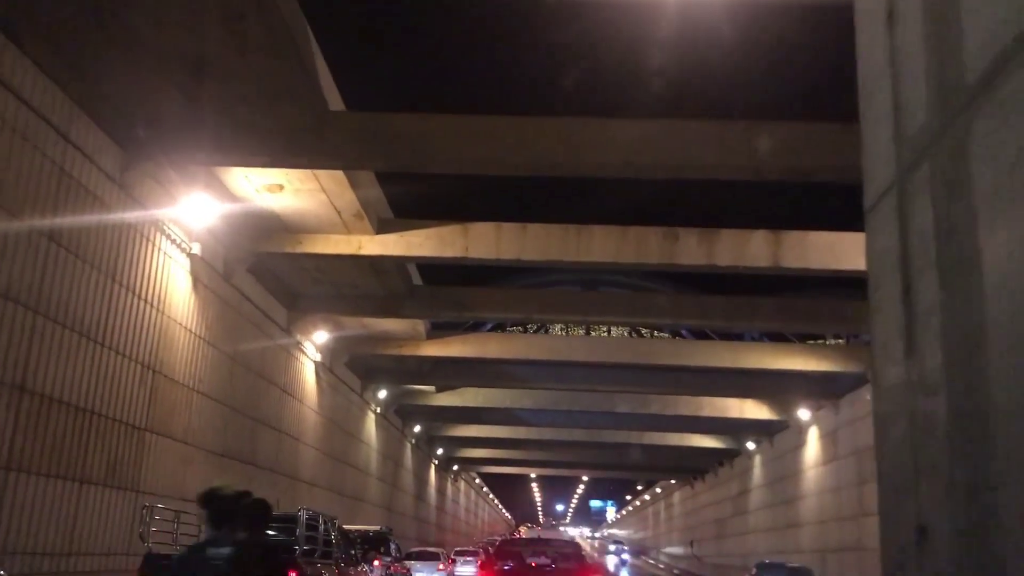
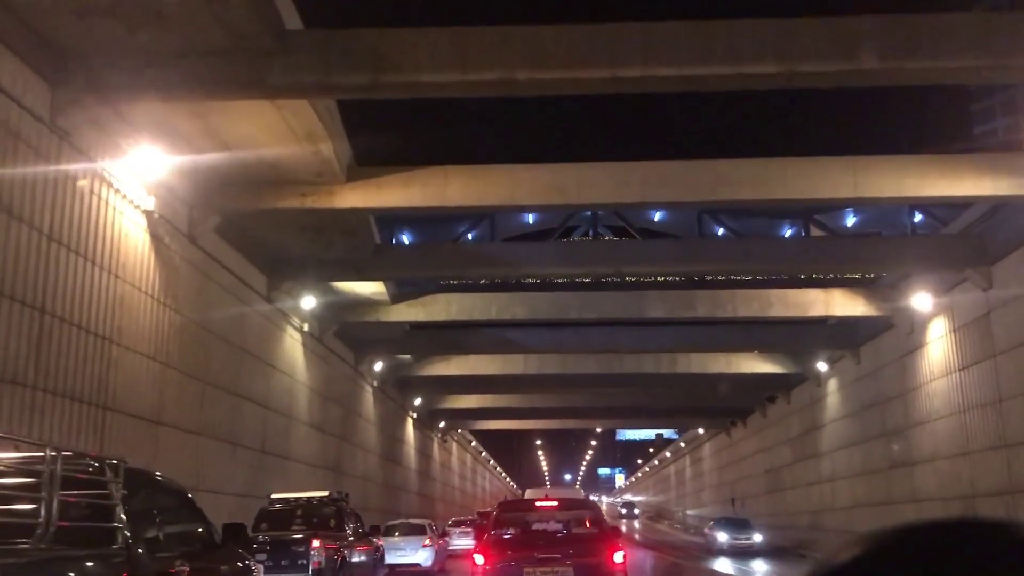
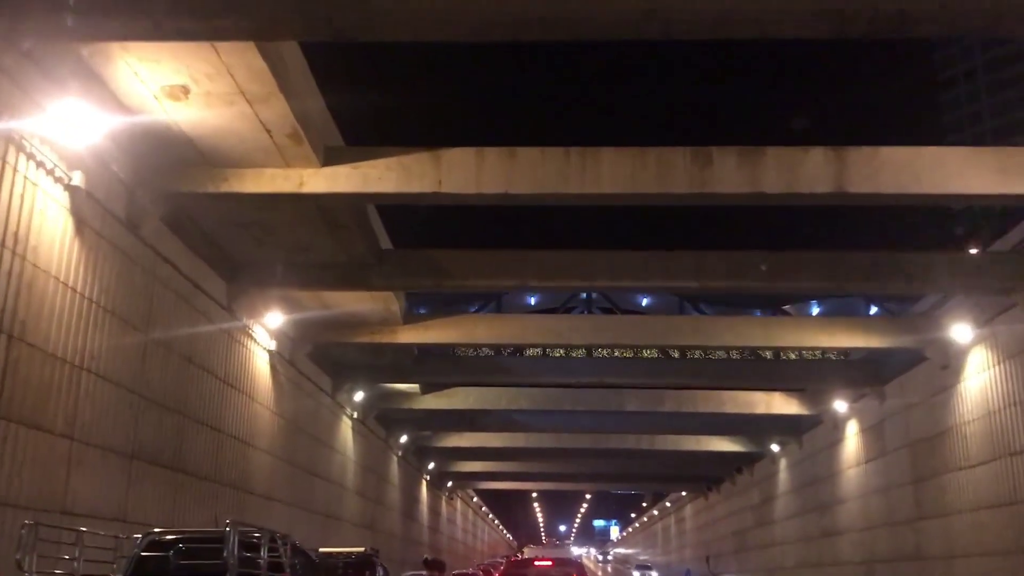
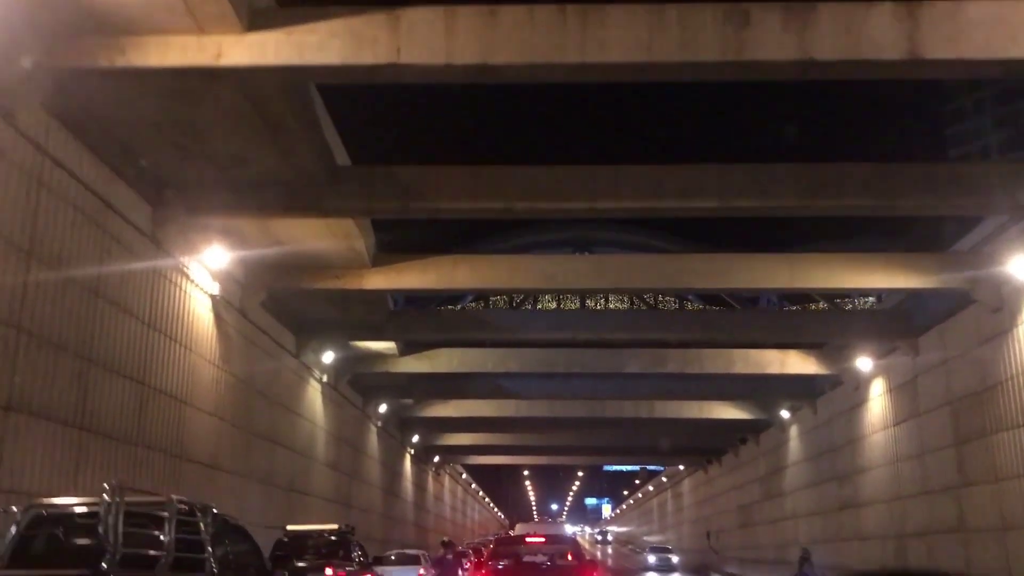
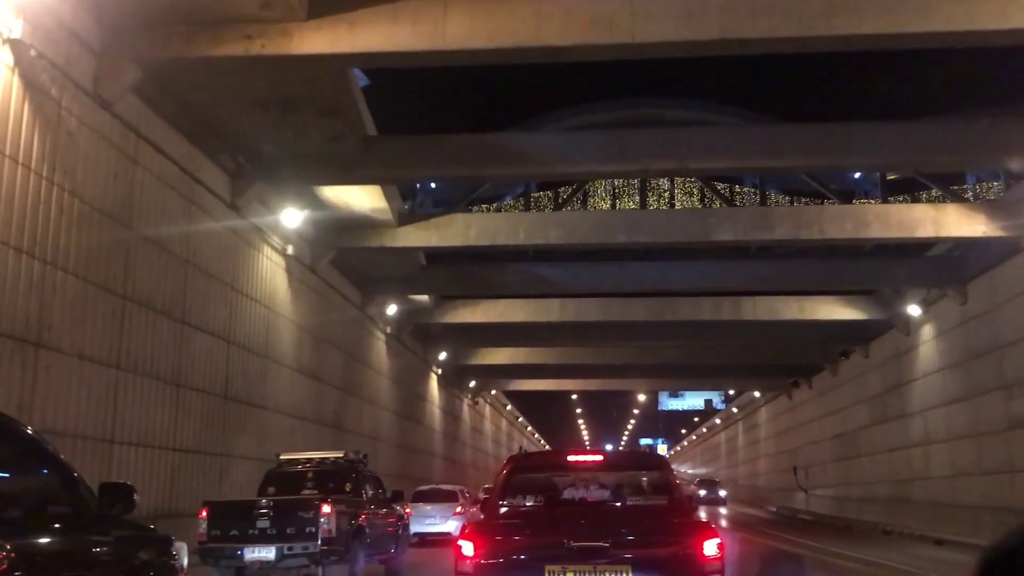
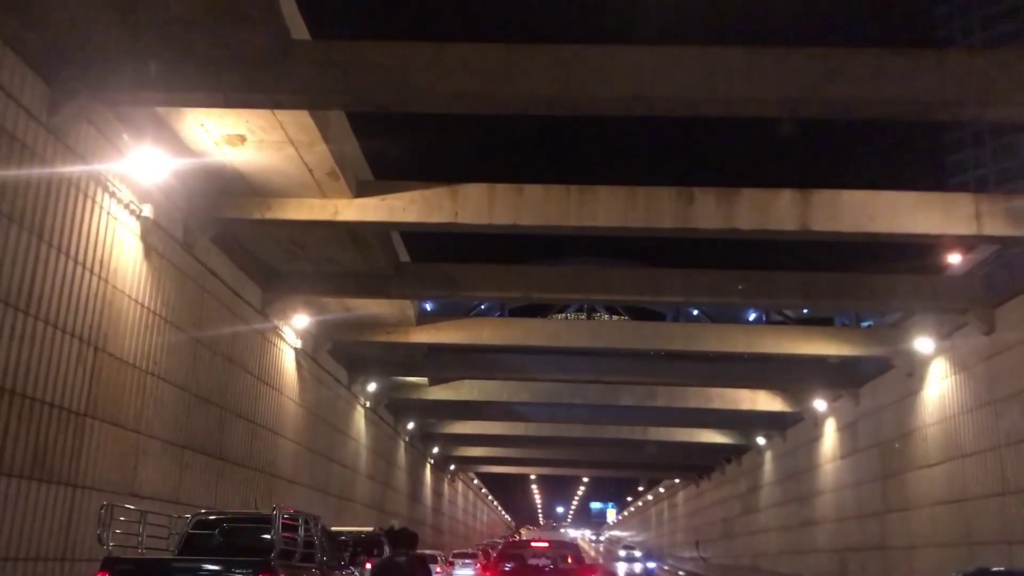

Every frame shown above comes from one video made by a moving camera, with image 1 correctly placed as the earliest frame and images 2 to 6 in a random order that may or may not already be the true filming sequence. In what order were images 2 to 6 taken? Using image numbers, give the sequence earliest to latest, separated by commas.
6, 3, 4, 2, 5
